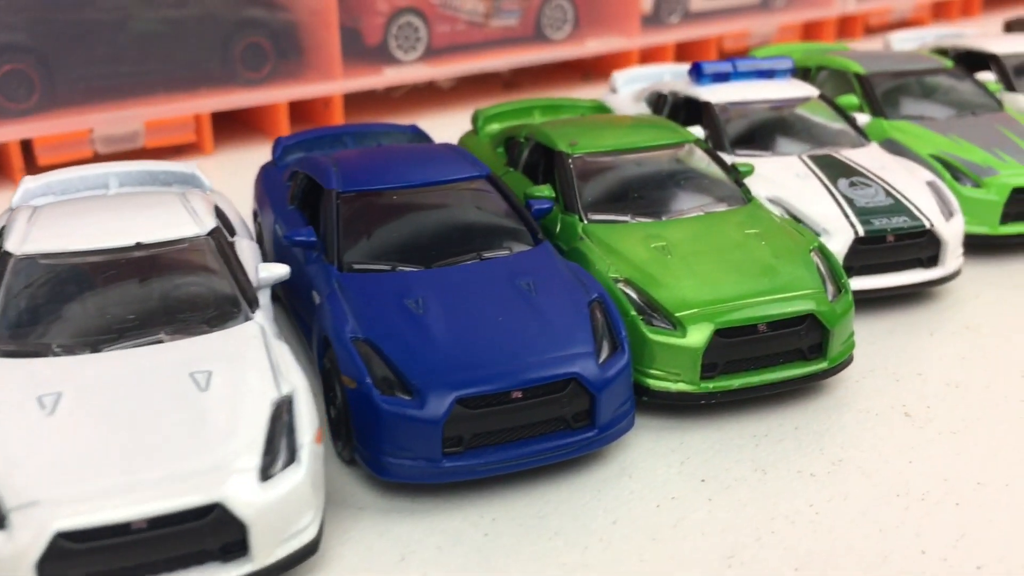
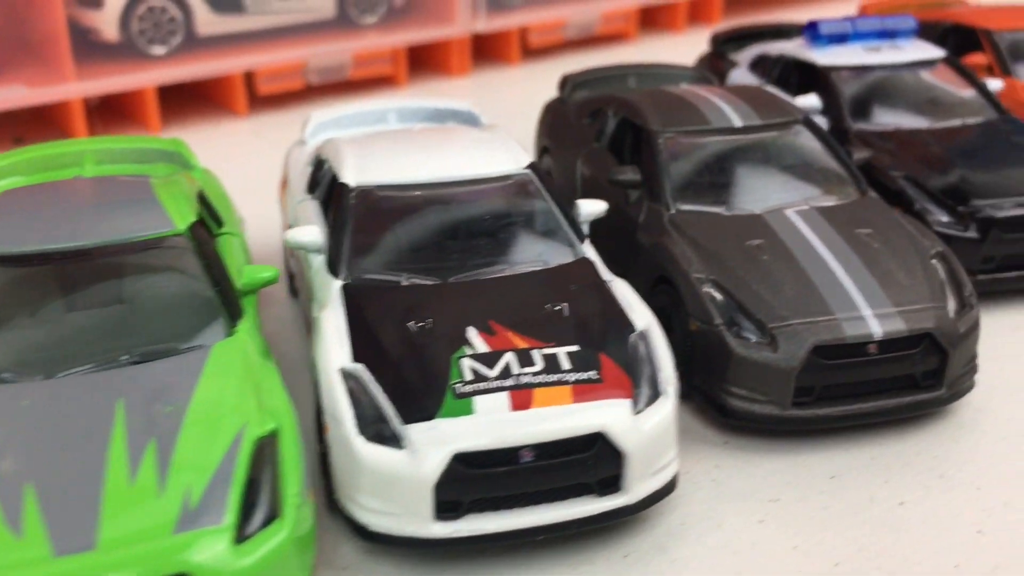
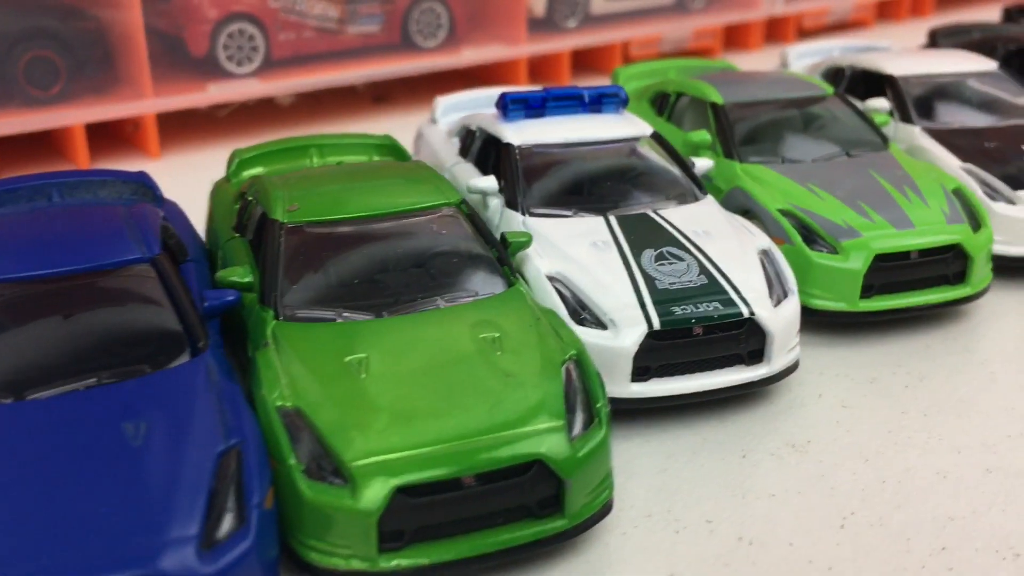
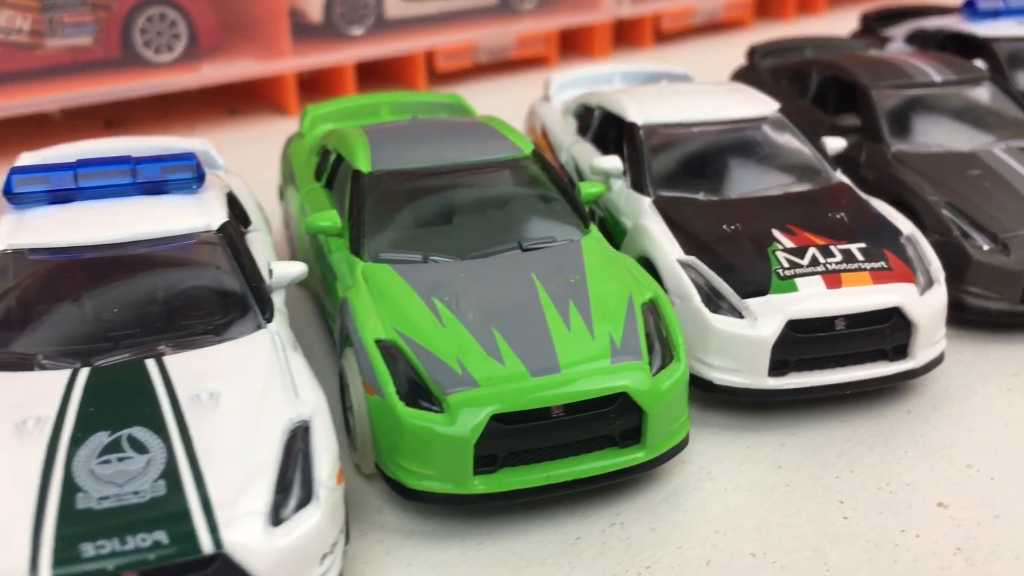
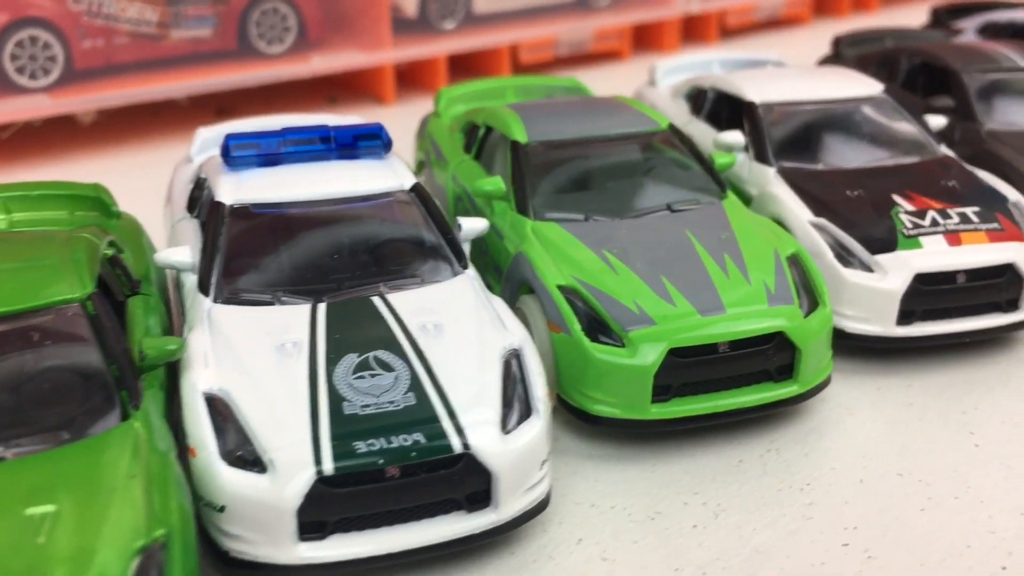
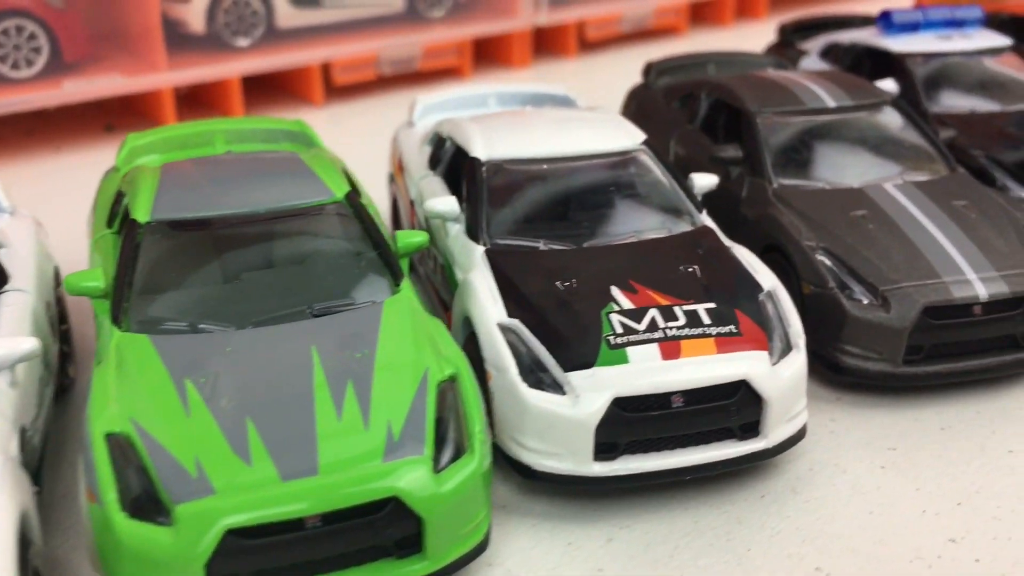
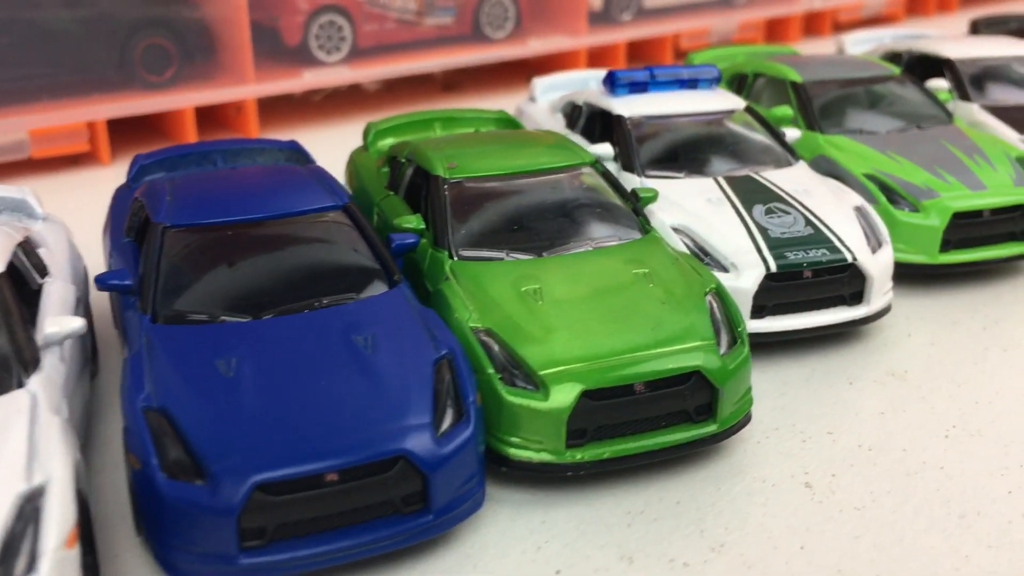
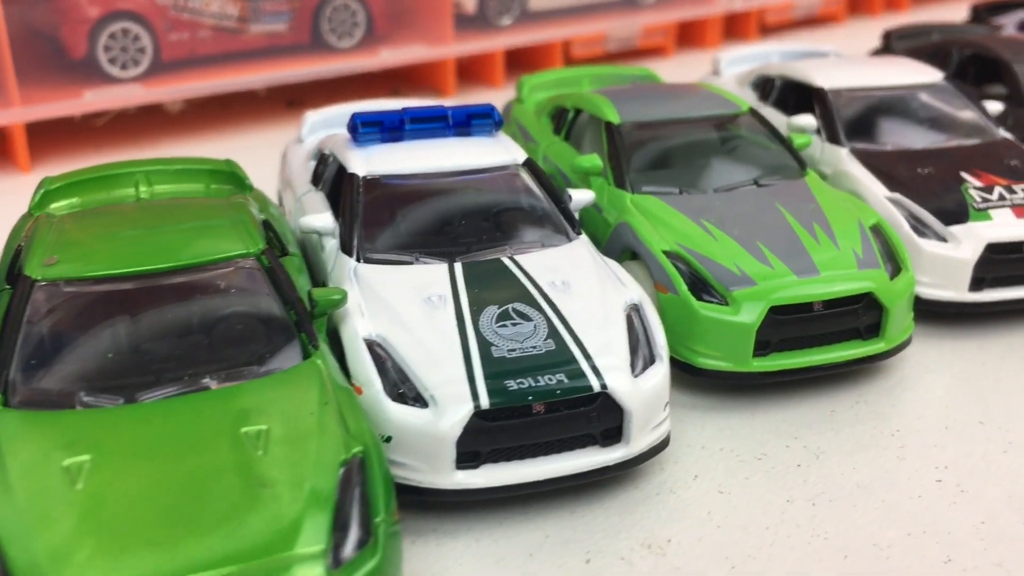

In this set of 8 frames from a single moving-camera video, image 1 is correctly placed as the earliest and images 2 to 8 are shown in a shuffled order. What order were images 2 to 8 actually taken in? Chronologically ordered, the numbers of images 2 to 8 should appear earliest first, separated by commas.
7, 3, 8, 5, 4, 6, 2
